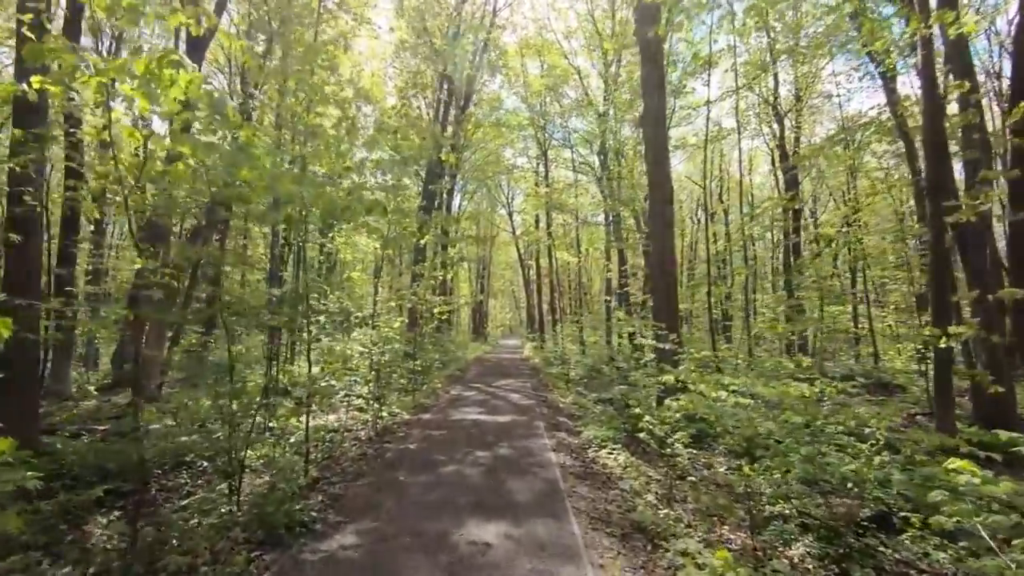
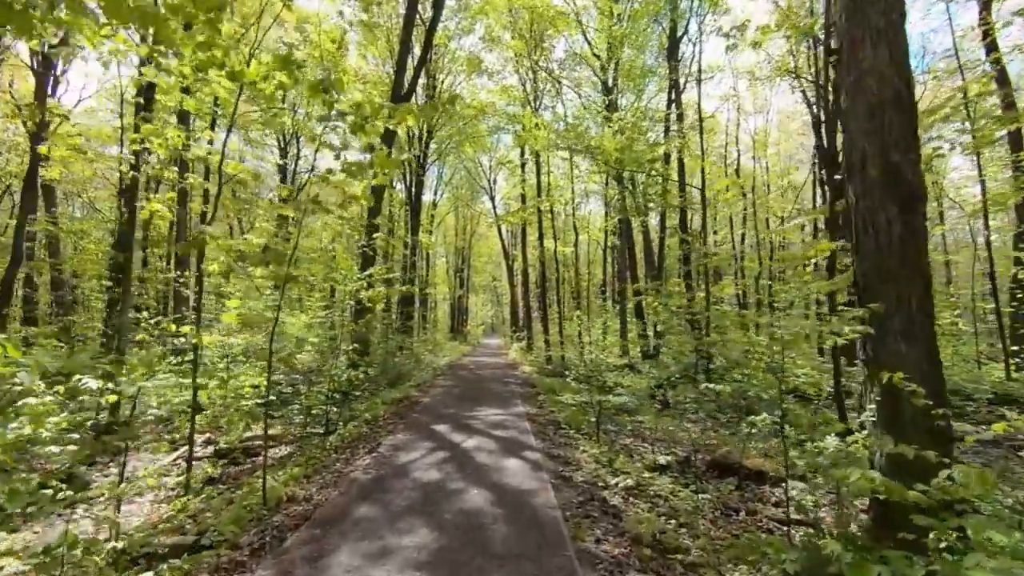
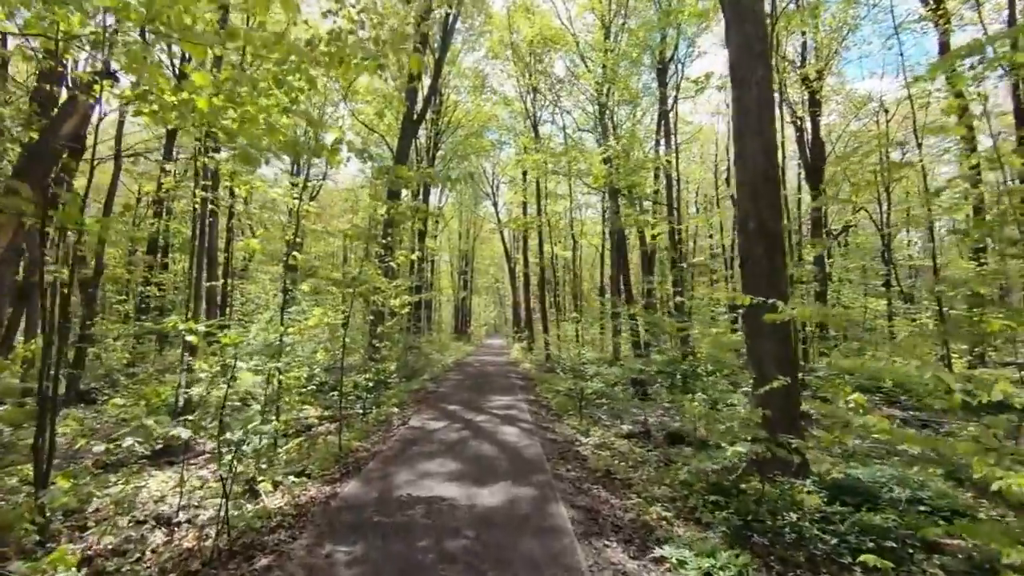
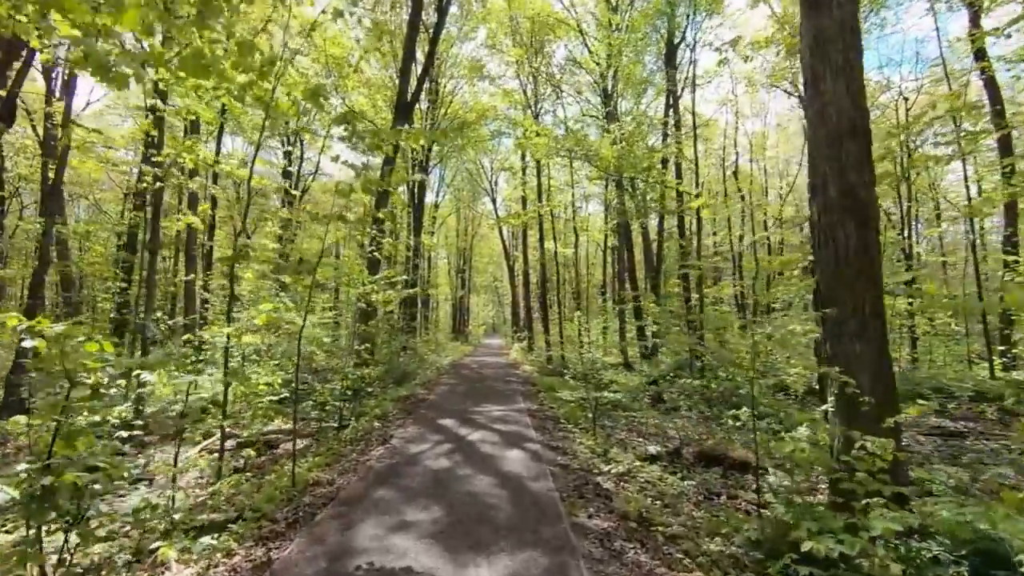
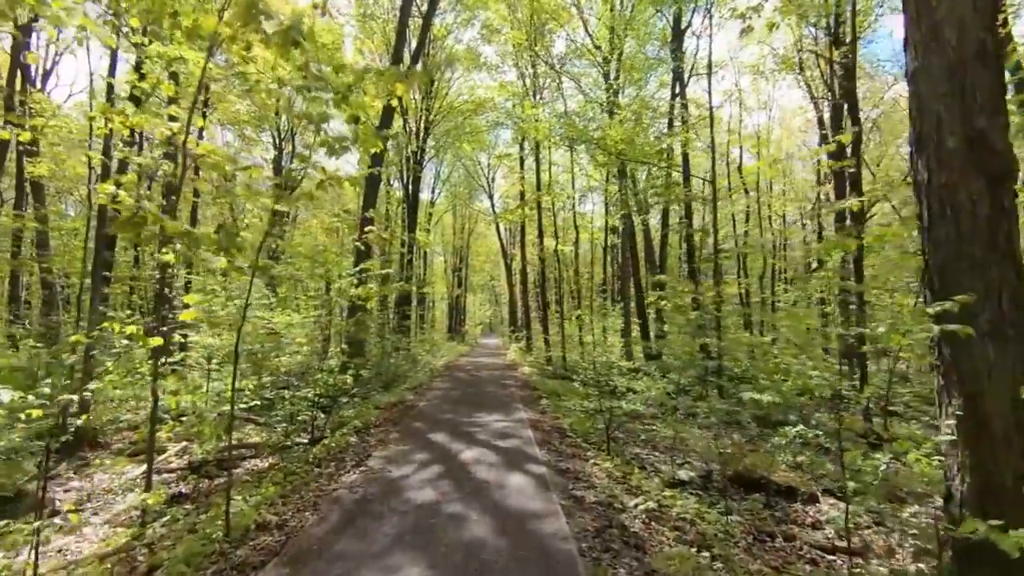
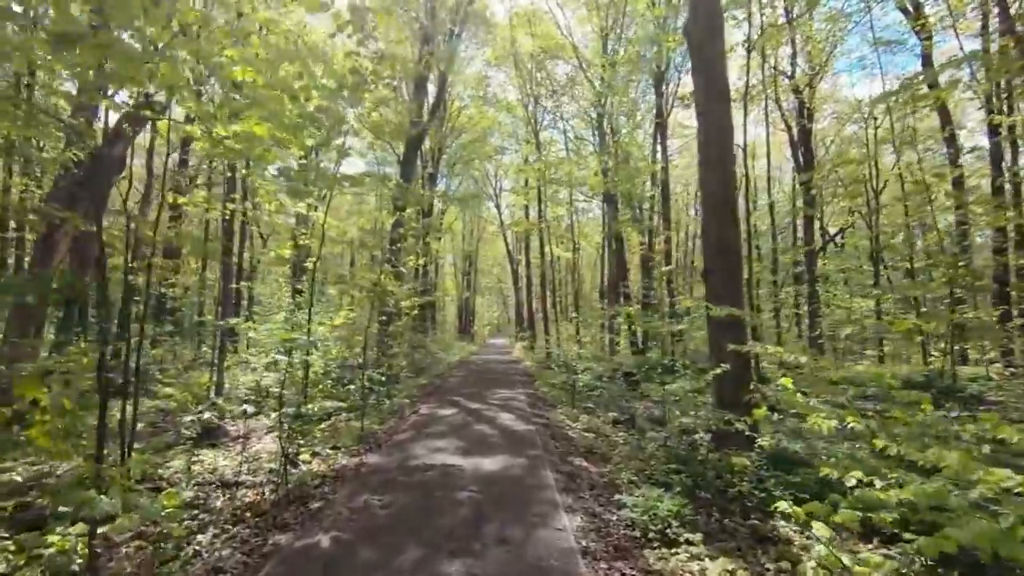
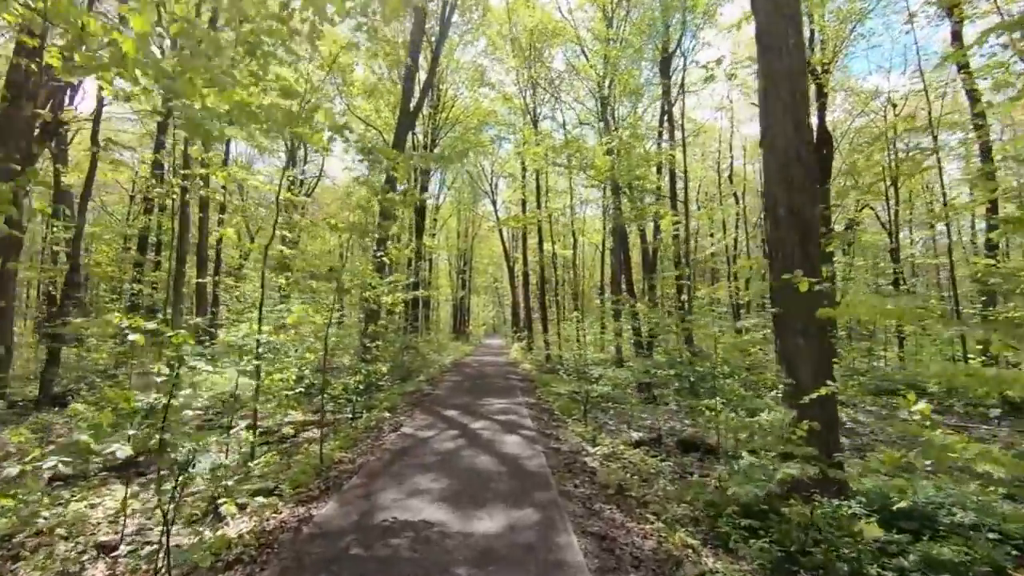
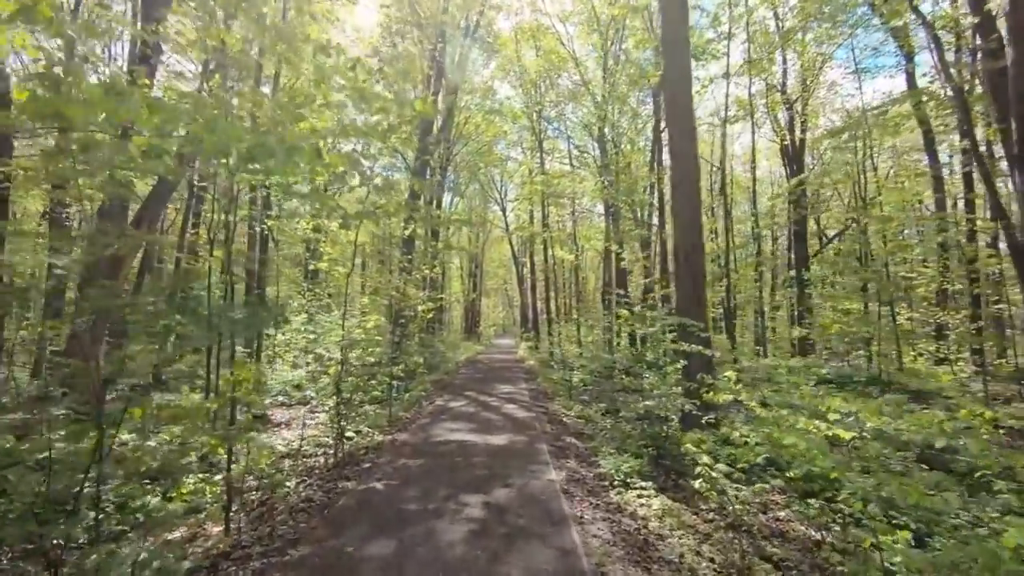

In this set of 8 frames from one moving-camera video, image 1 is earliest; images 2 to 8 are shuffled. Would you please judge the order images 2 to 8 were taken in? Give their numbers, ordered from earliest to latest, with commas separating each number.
8, 6, 3, 7, 4, 2, 5
